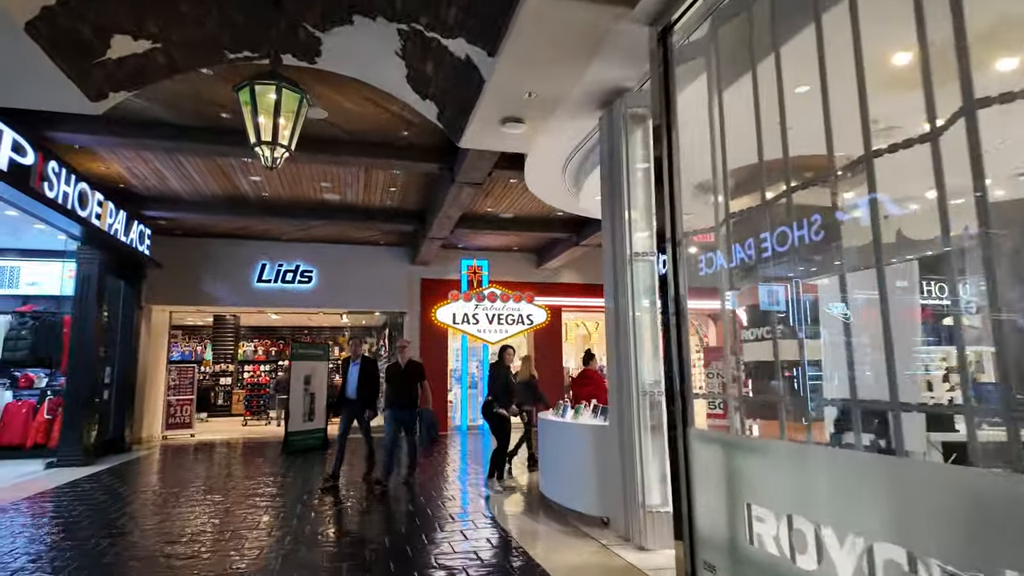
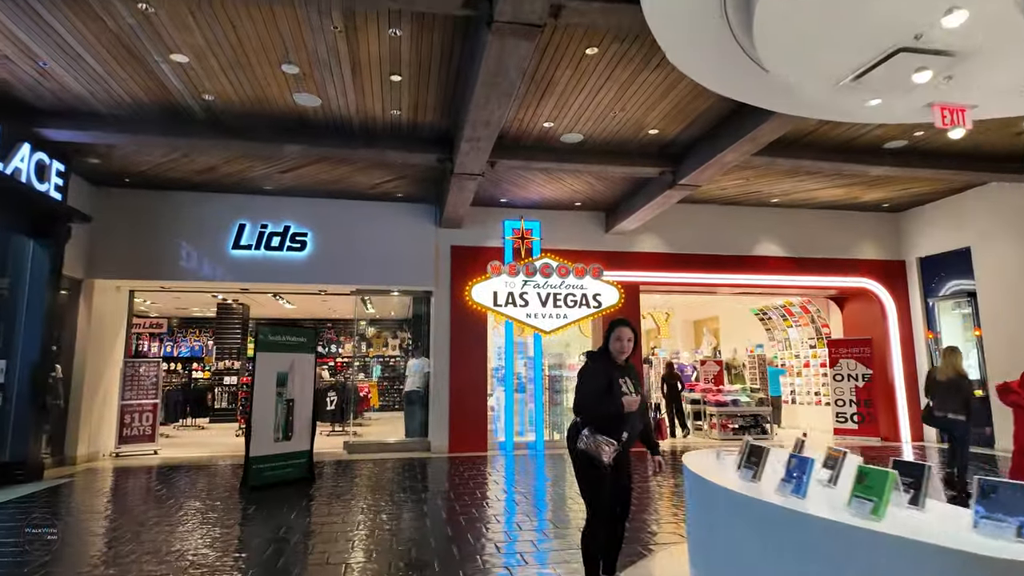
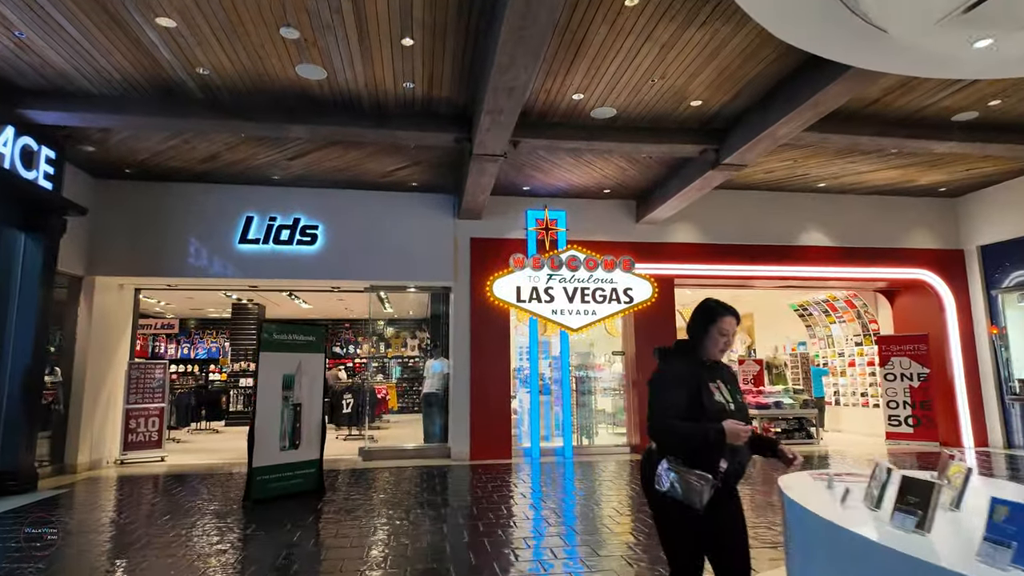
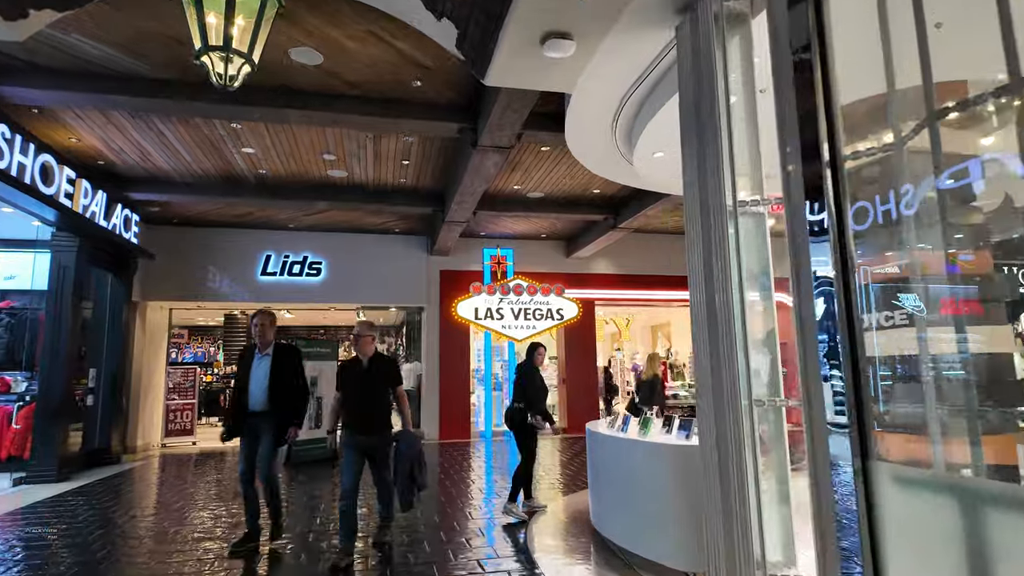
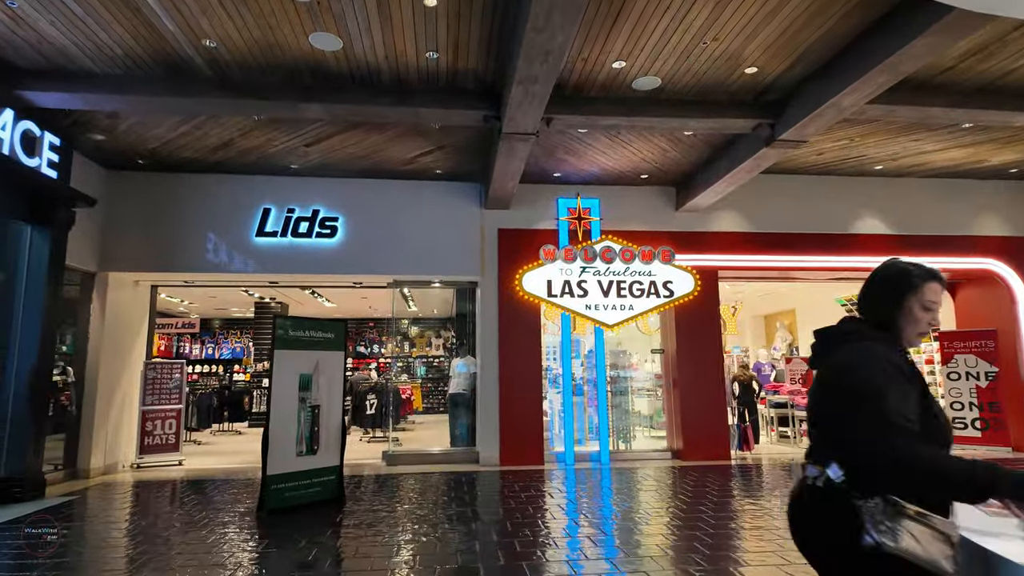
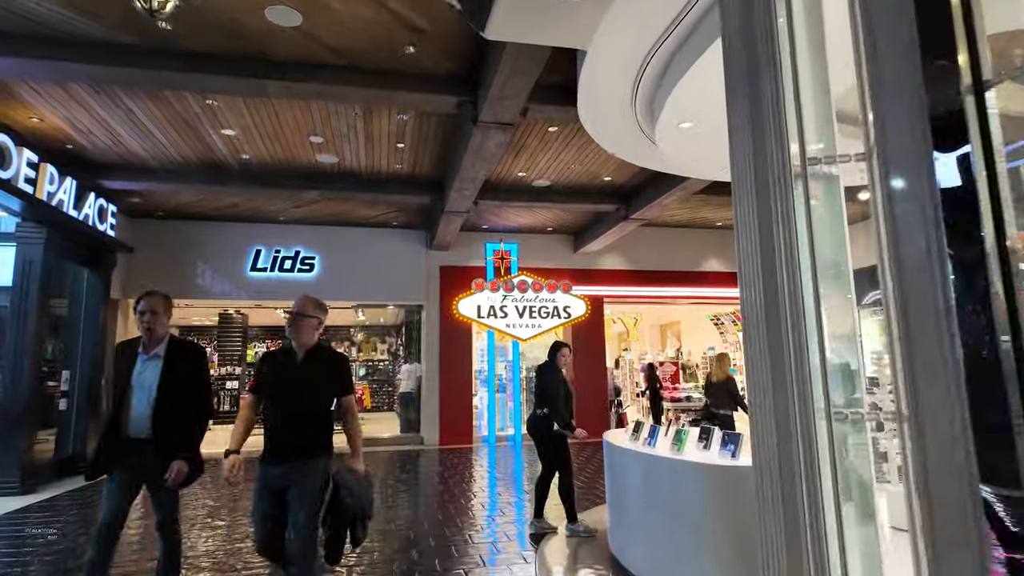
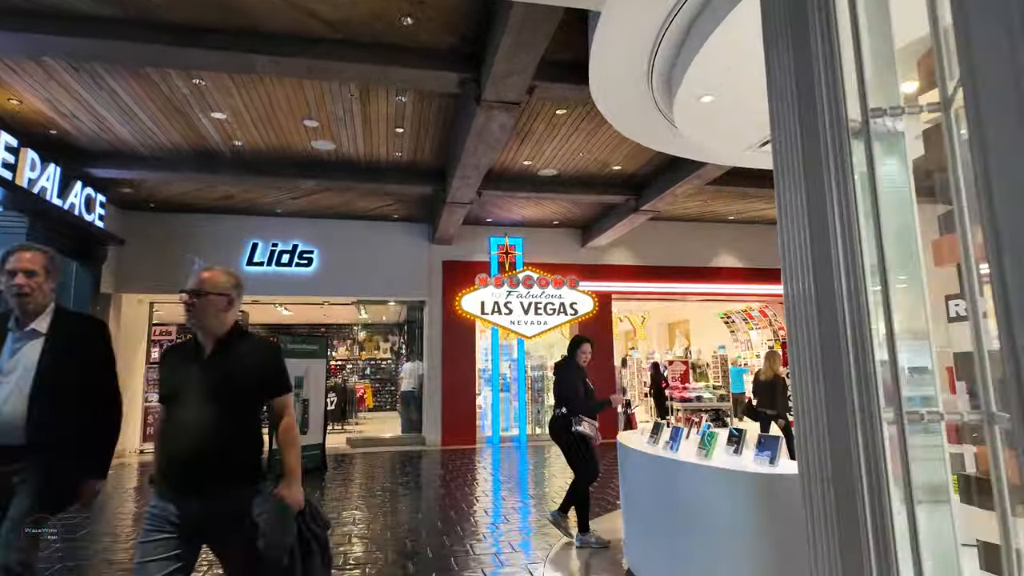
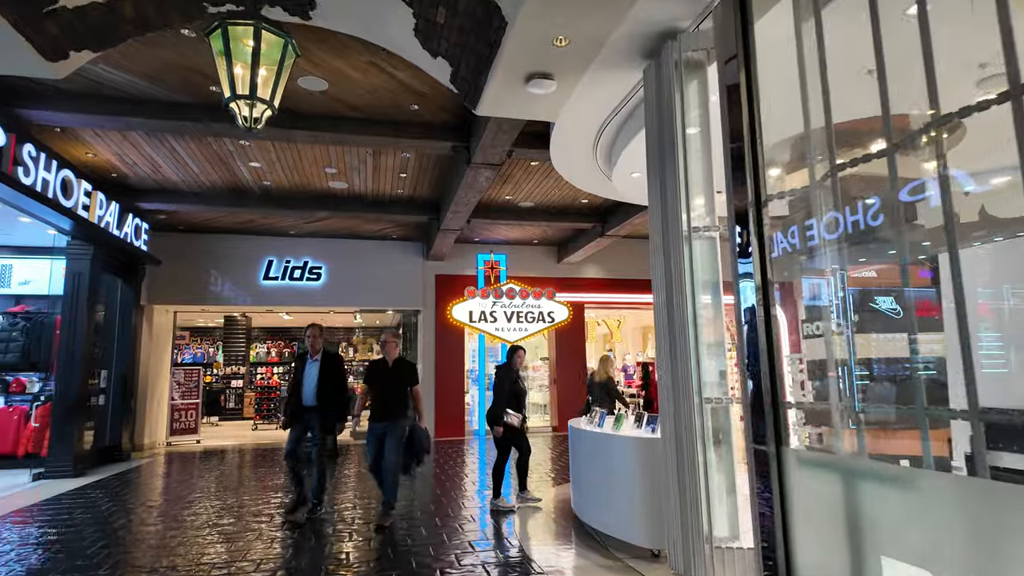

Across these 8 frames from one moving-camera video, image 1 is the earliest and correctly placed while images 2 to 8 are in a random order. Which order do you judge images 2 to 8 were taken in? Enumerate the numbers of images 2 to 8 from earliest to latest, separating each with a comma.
8, 4, 6, 7, 2, 3, 5
